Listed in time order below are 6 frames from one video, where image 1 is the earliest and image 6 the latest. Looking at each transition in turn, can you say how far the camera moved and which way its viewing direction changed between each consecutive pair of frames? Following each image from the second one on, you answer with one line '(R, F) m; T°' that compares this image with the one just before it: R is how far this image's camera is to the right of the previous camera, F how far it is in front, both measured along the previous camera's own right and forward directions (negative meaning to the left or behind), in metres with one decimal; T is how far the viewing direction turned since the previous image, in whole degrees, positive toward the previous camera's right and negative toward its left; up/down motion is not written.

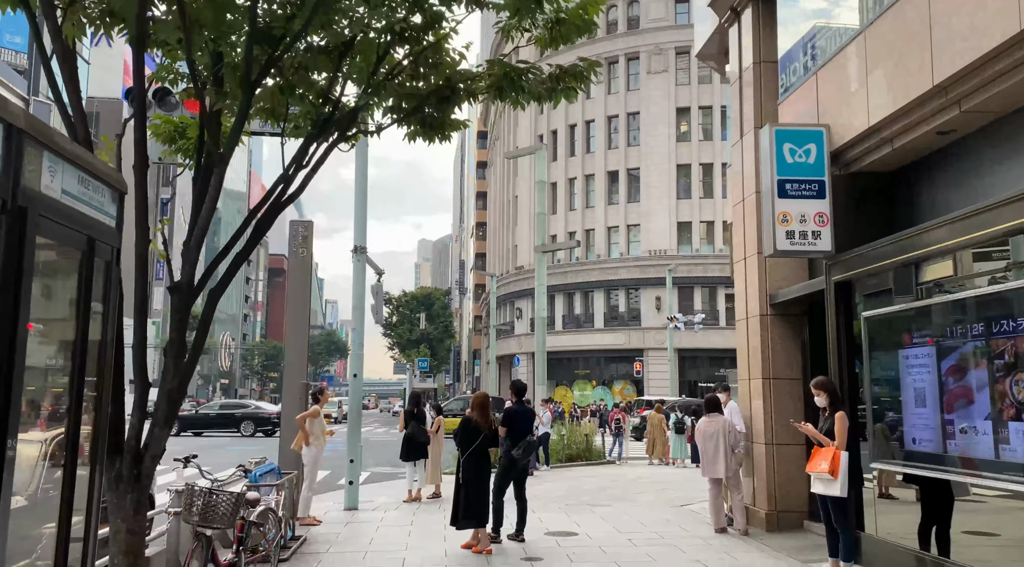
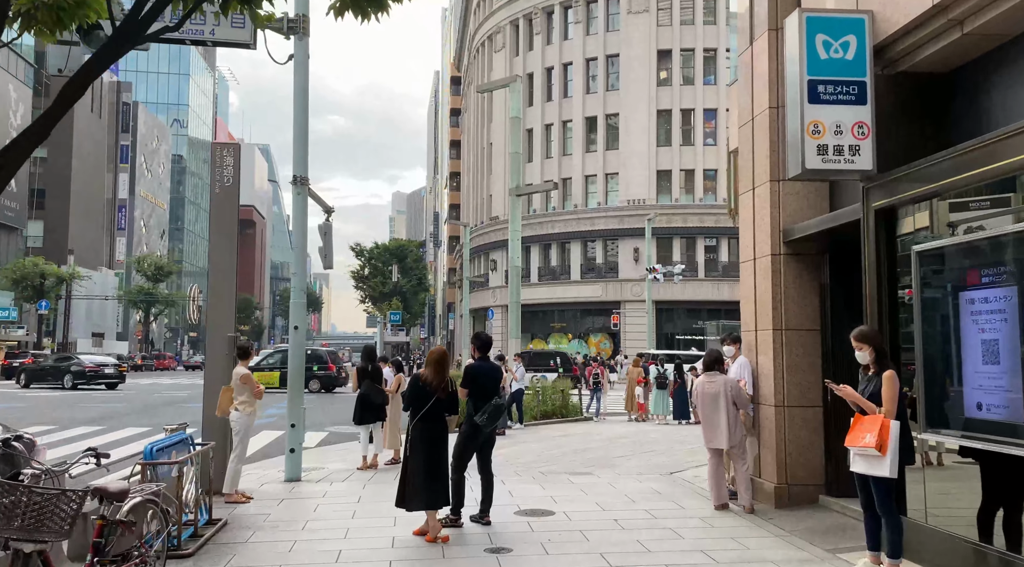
(+0.1, +1.8) m; +2°
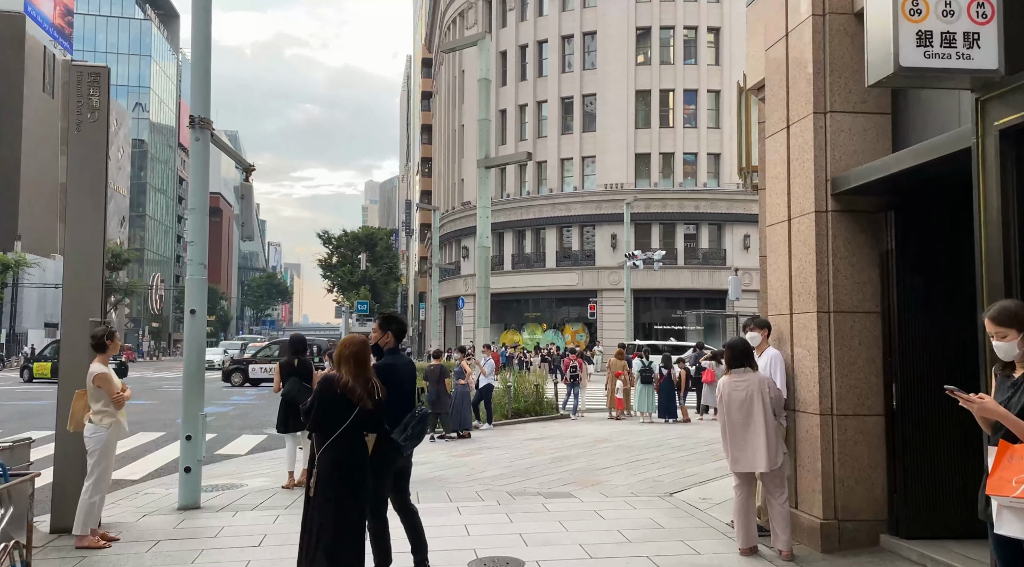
(+0.2, +2.4) m; +2°
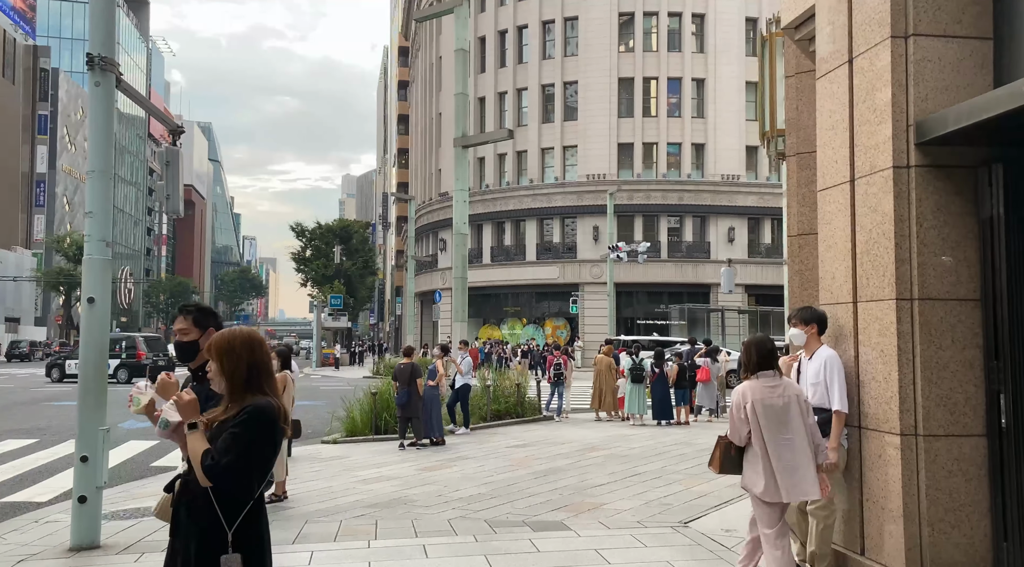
(0.0, +1.7) m; +1°
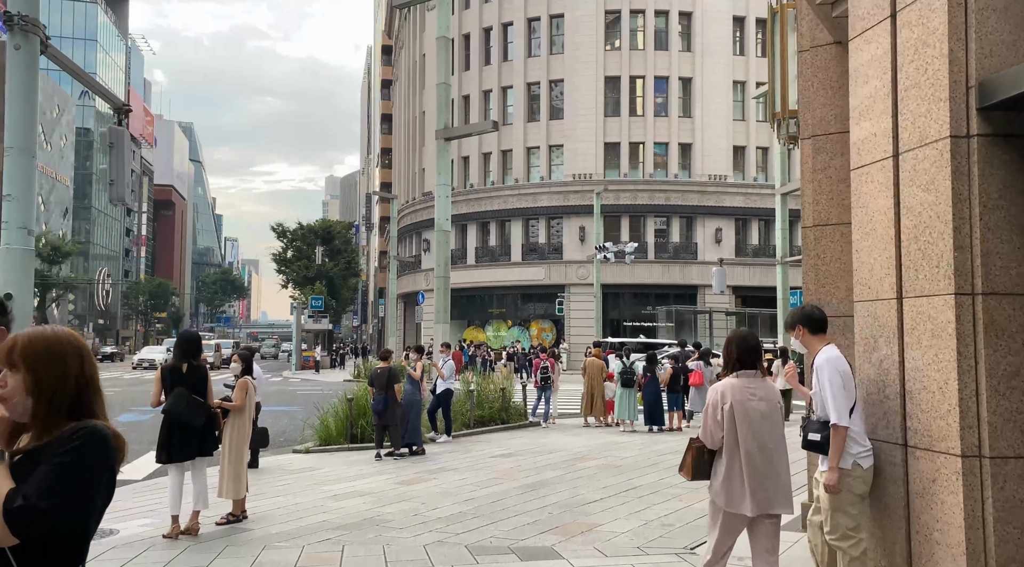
(0.0, +0.9) m; +1°
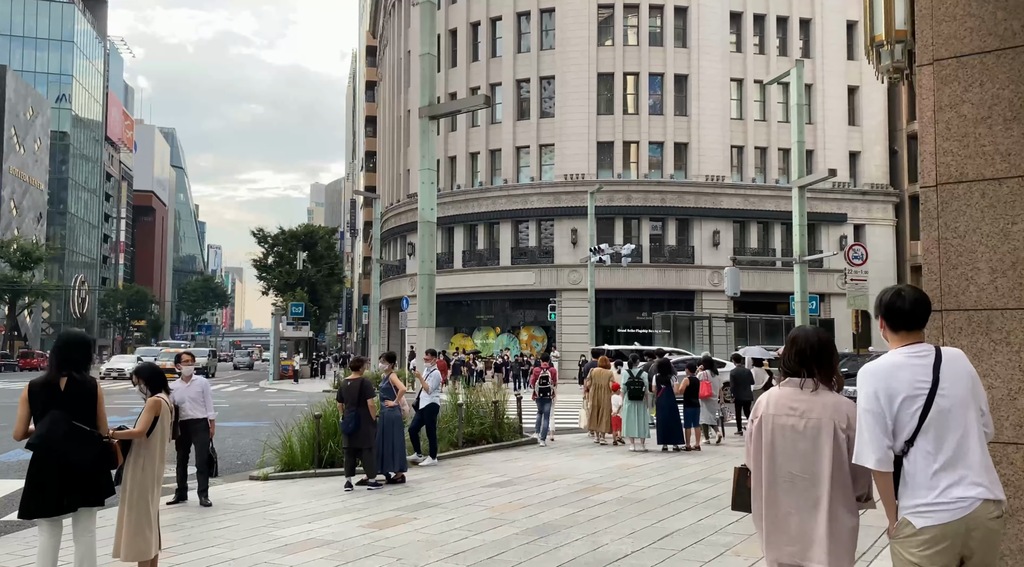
(-0.1, +2.2) m; +1°
